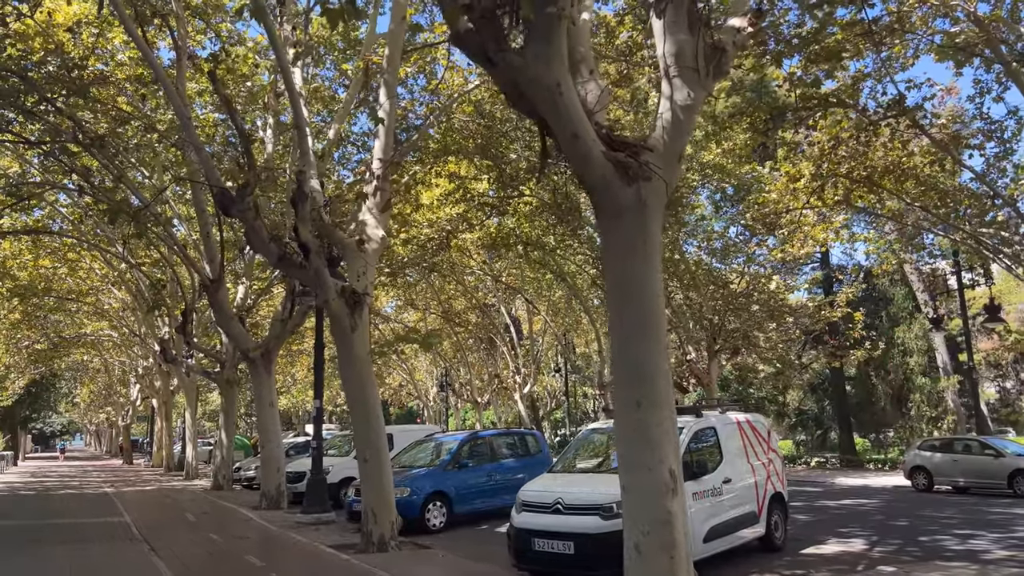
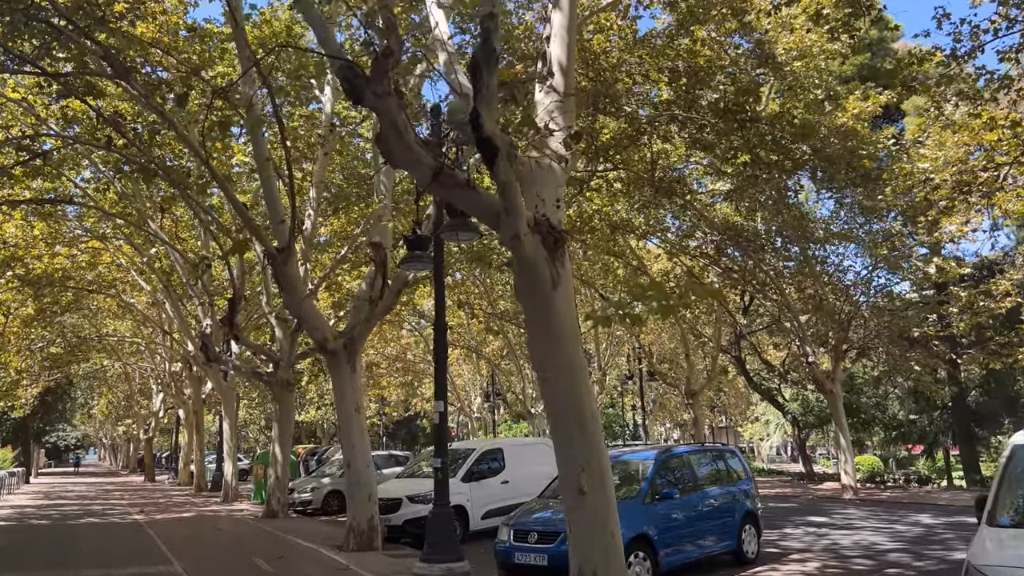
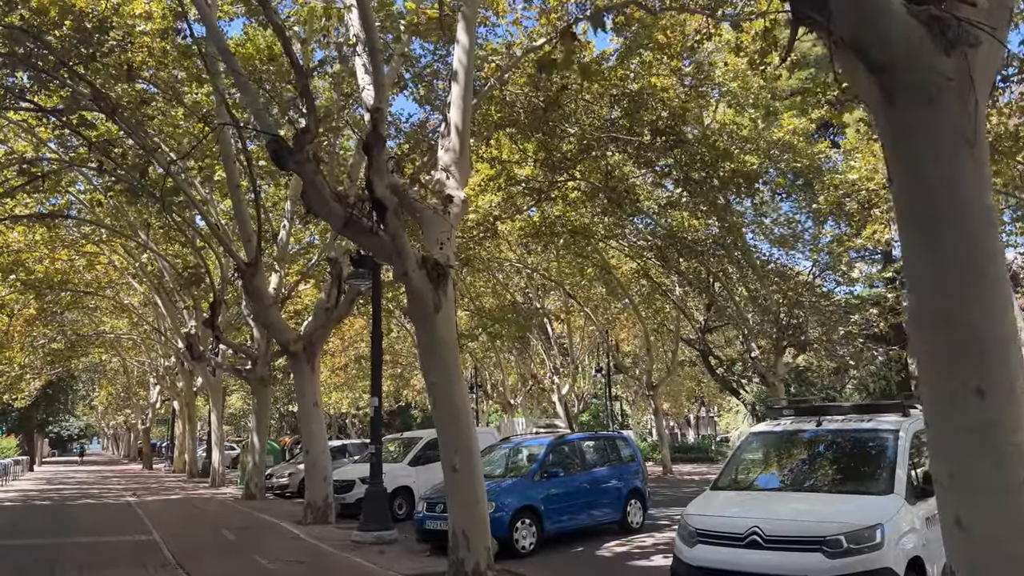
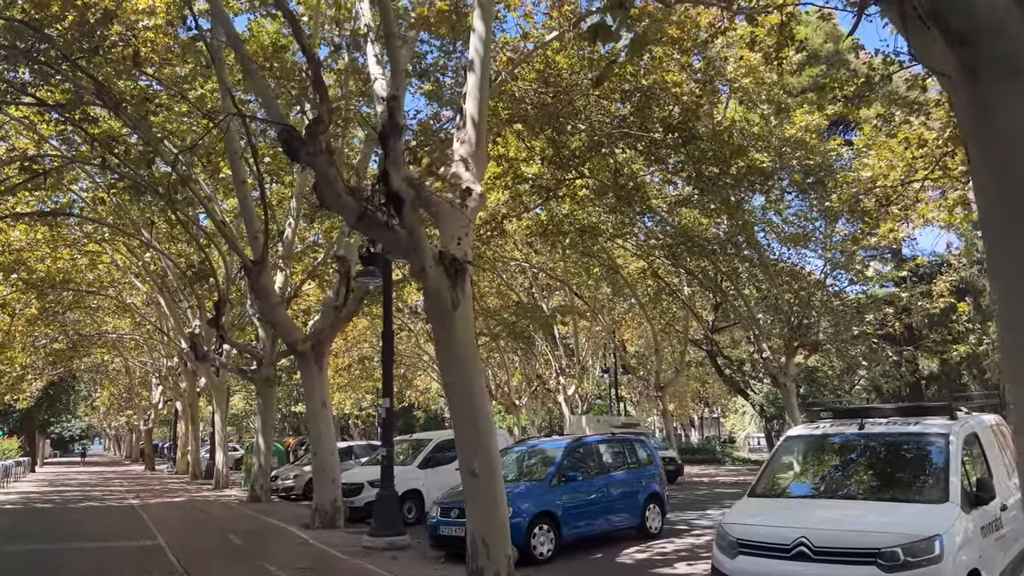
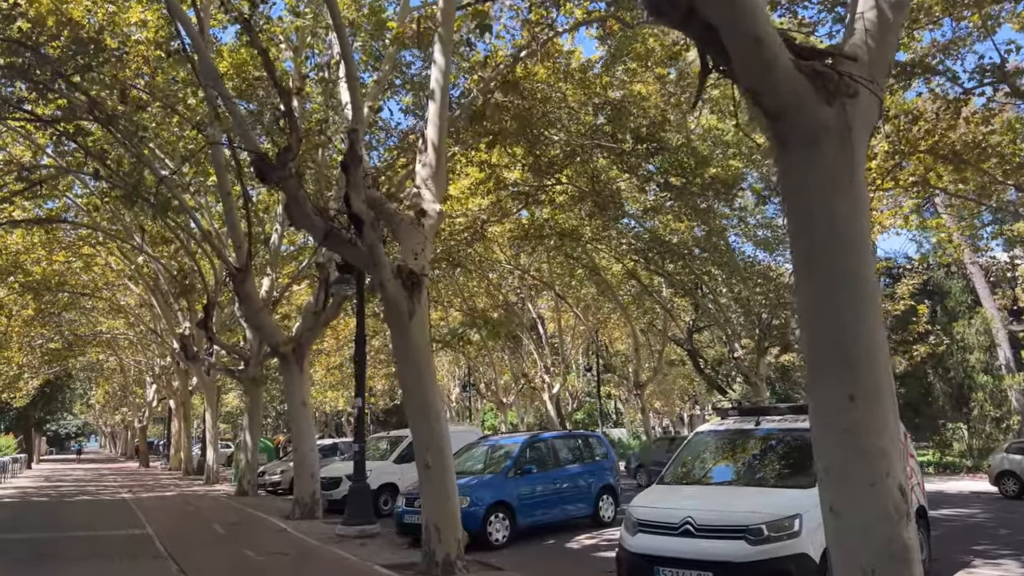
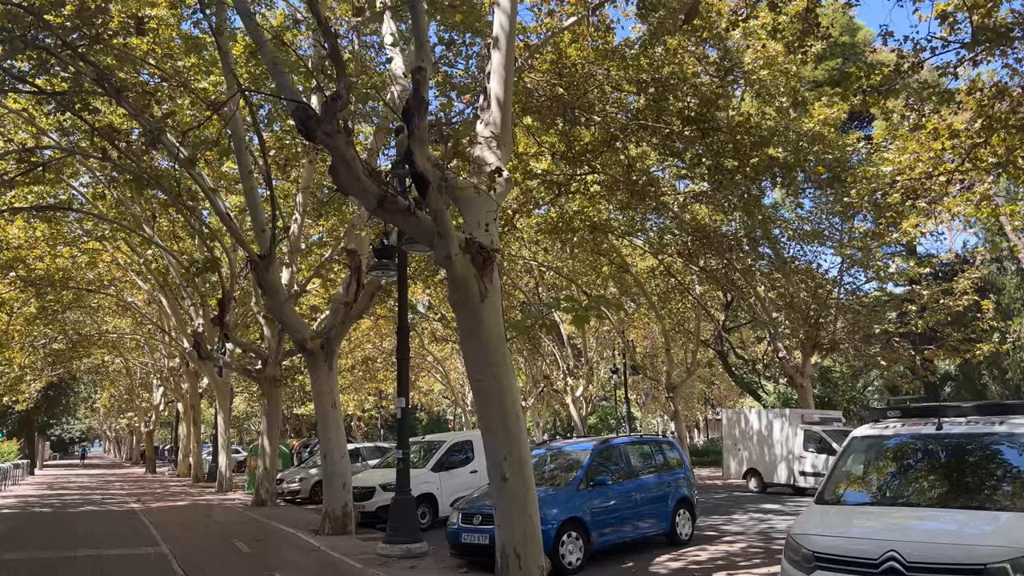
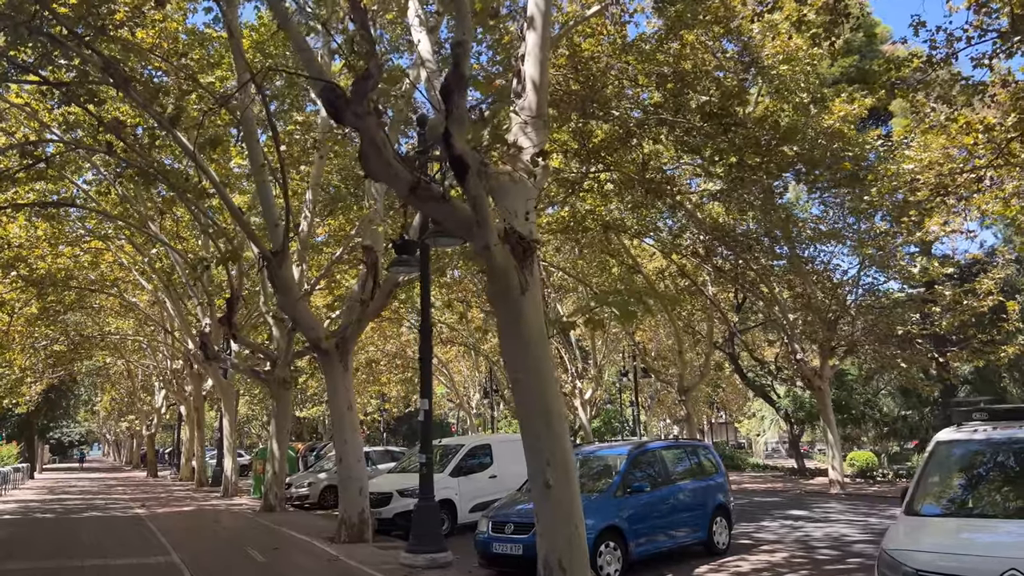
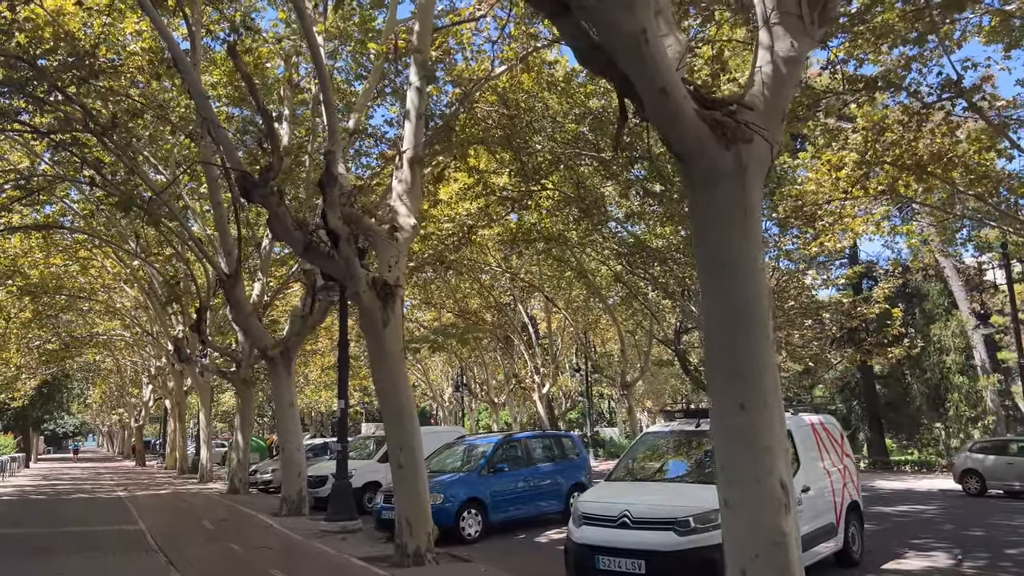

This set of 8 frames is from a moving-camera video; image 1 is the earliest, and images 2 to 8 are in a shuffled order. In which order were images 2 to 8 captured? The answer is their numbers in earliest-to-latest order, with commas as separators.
8, 5, 3, 4, 6, 7, 2
